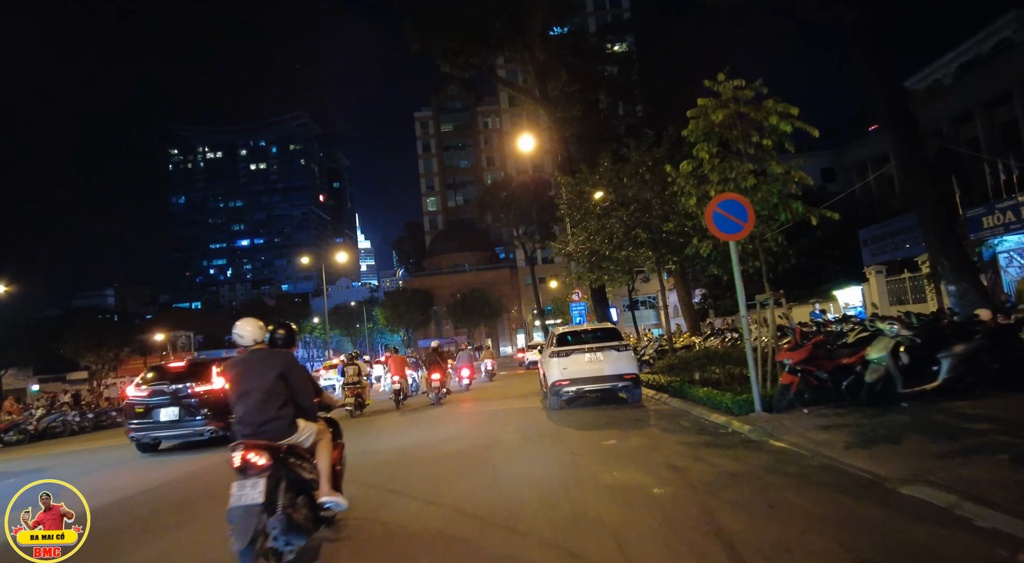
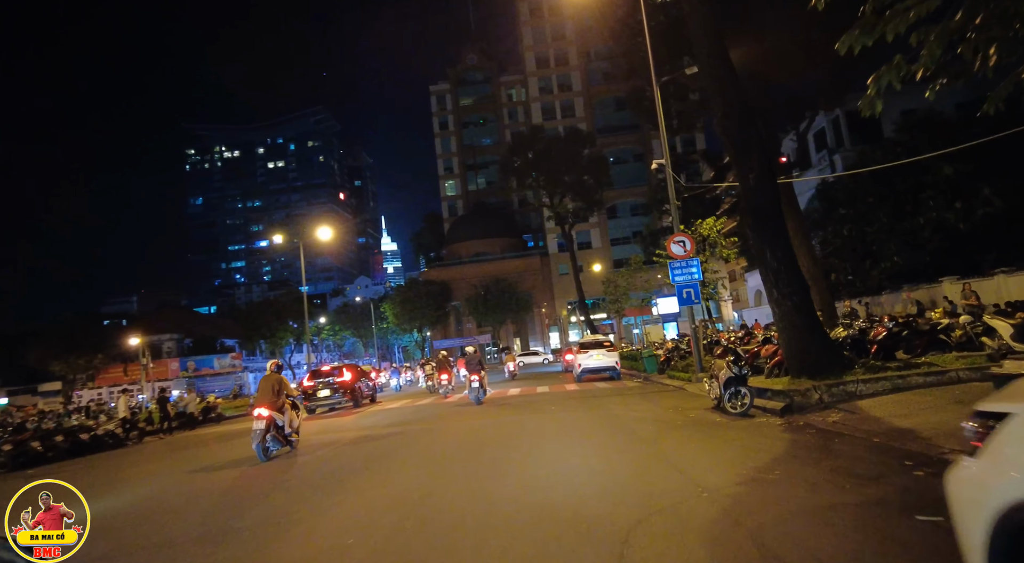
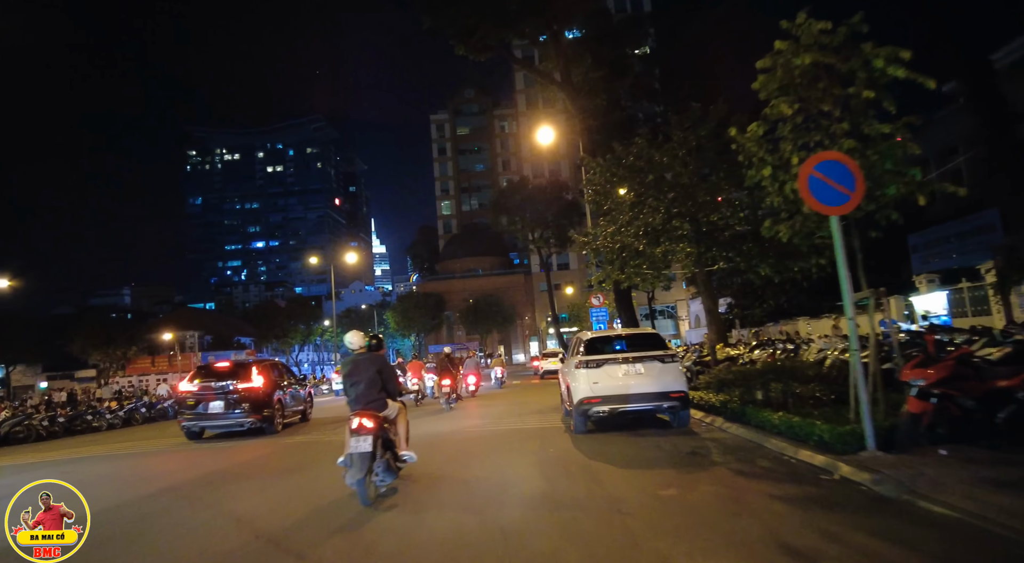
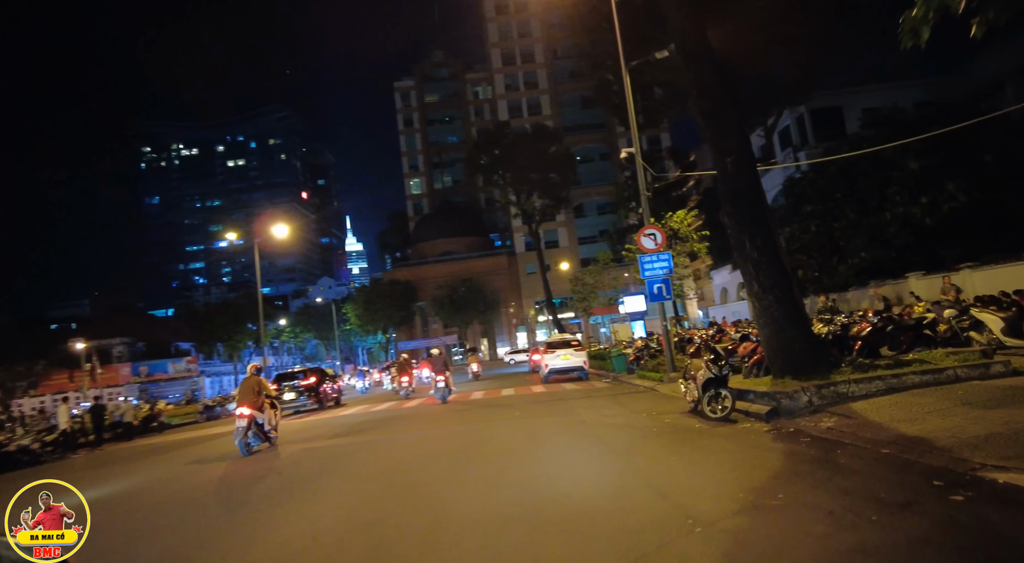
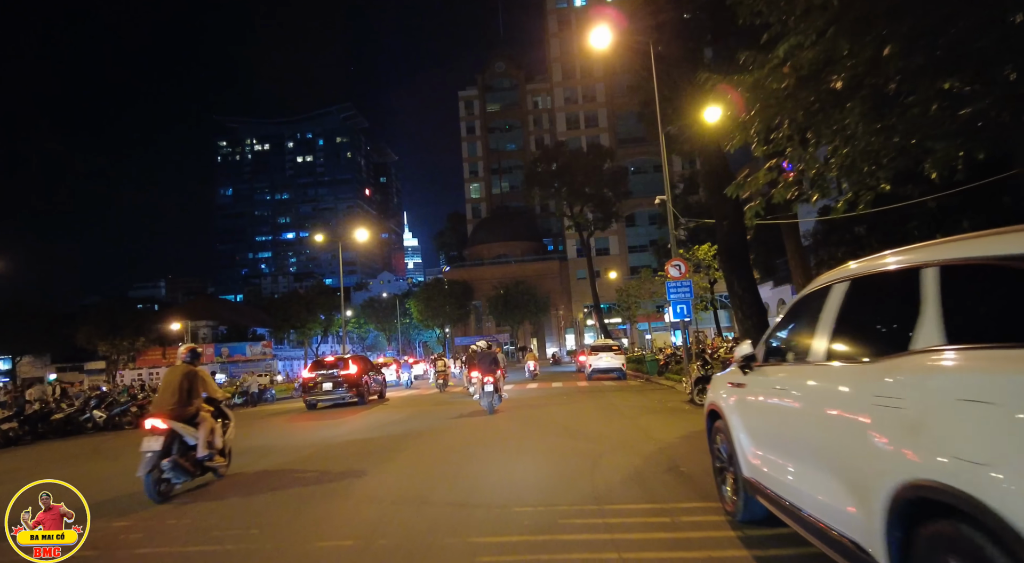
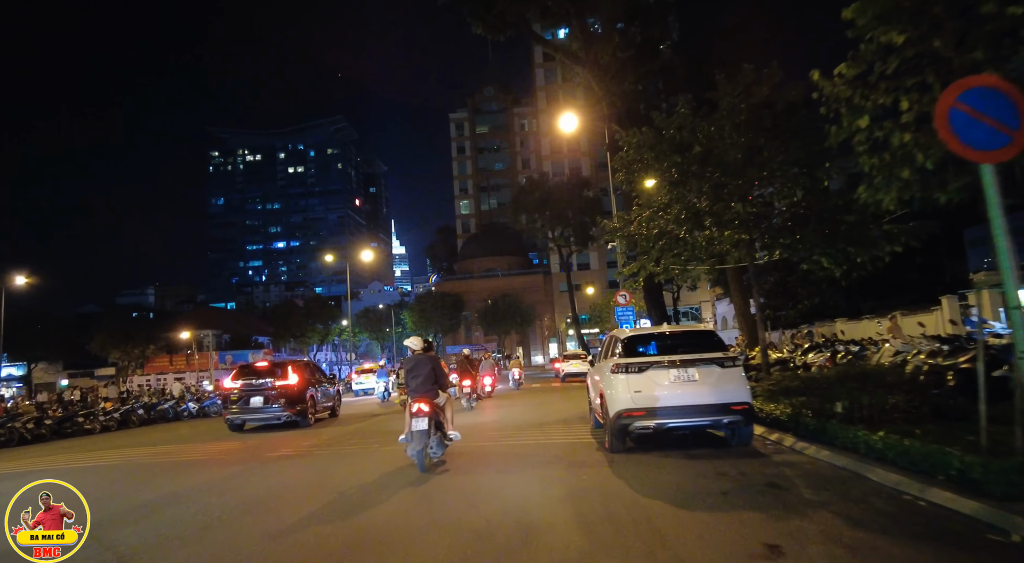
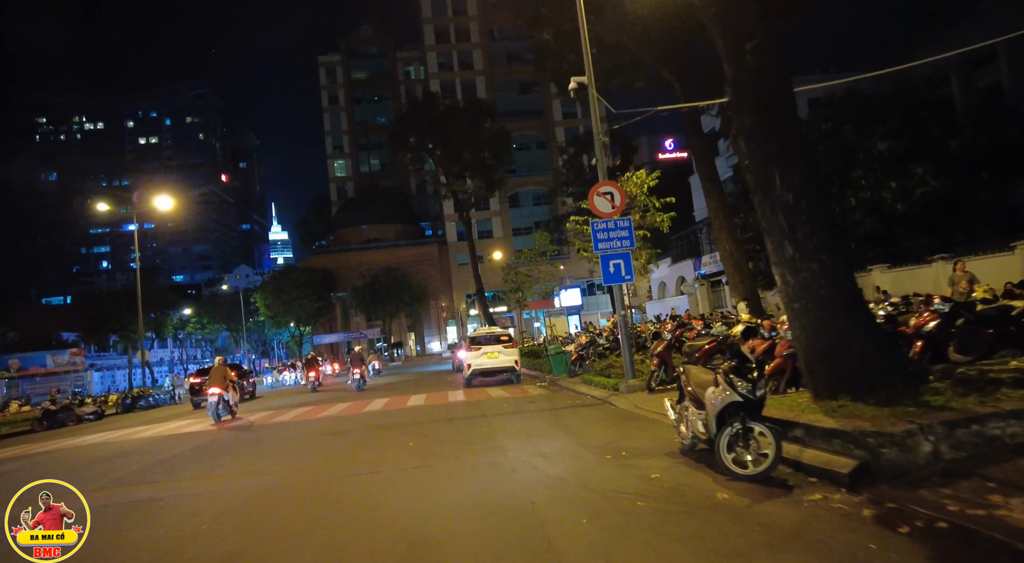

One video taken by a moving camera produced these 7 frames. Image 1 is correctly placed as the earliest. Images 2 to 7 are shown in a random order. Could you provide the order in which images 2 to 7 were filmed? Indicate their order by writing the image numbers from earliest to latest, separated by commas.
3, 6, 5, 2, 4, 7
